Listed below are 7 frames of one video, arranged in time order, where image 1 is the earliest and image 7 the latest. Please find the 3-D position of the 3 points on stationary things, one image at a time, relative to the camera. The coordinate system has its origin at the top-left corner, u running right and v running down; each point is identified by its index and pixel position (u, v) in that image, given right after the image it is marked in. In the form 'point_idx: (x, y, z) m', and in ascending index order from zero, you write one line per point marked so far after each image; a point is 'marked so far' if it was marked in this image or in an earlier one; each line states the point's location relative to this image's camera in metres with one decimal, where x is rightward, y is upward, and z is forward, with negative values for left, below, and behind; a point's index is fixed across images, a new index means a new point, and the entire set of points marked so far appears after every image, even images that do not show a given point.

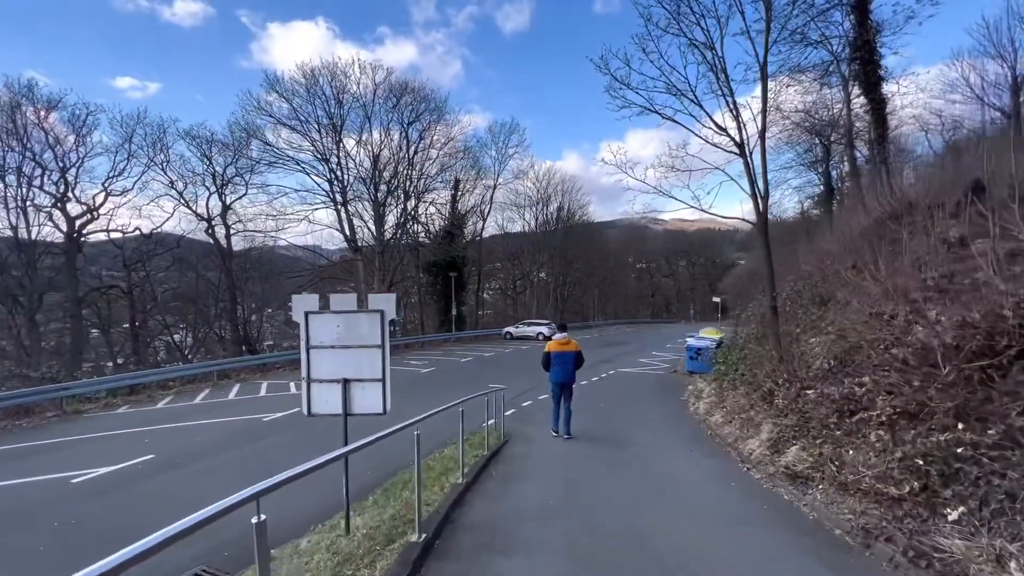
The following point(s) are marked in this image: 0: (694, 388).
0: (+7.6, -4.2, +19.5) m
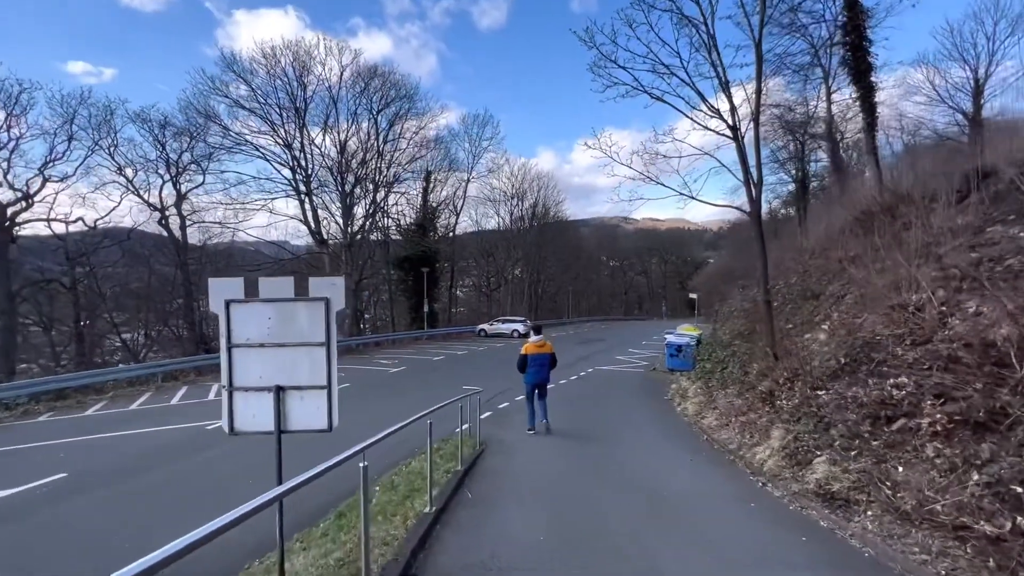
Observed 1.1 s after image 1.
0: (+6.6, -4.0, +18.6) m
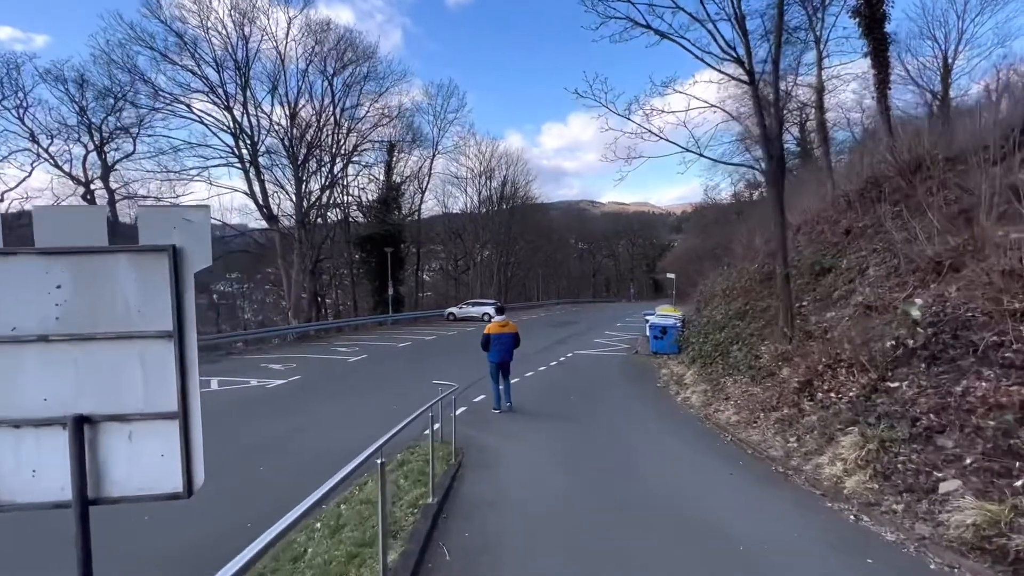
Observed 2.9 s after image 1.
0: (+5.7, -3.1, +17.0) m
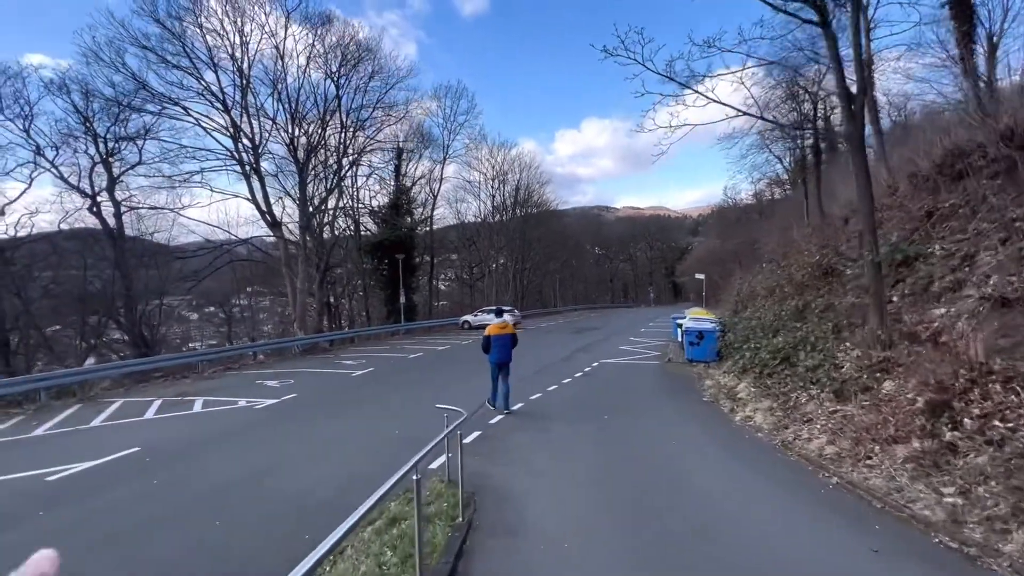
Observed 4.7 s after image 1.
0: (+6.4, -3.0, +14.6) m
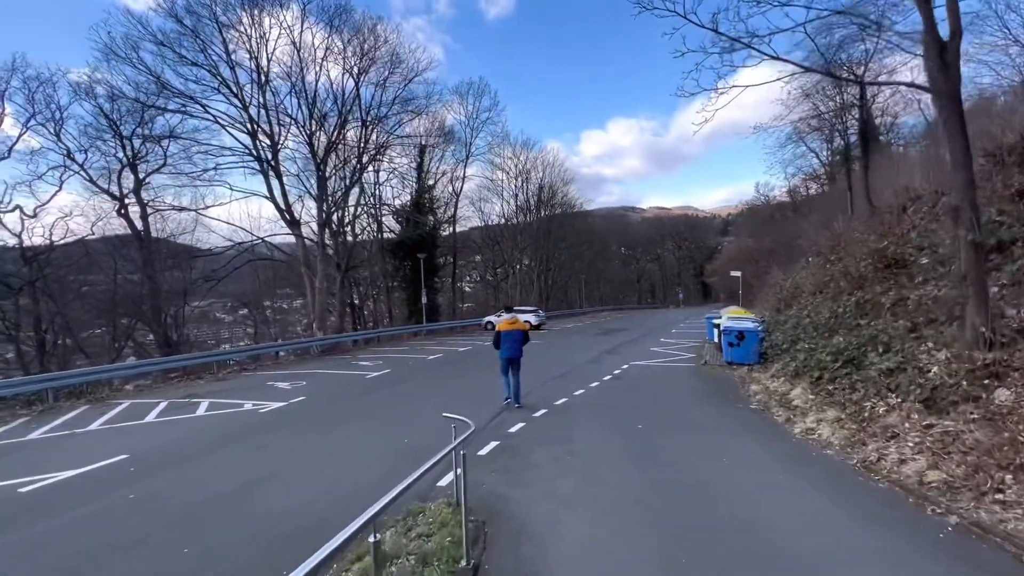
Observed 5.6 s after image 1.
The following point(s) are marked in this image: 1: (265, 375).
0: (+7.0, -2.8, +13.0) m
1: (-10.2, -3.6, +19.4) m
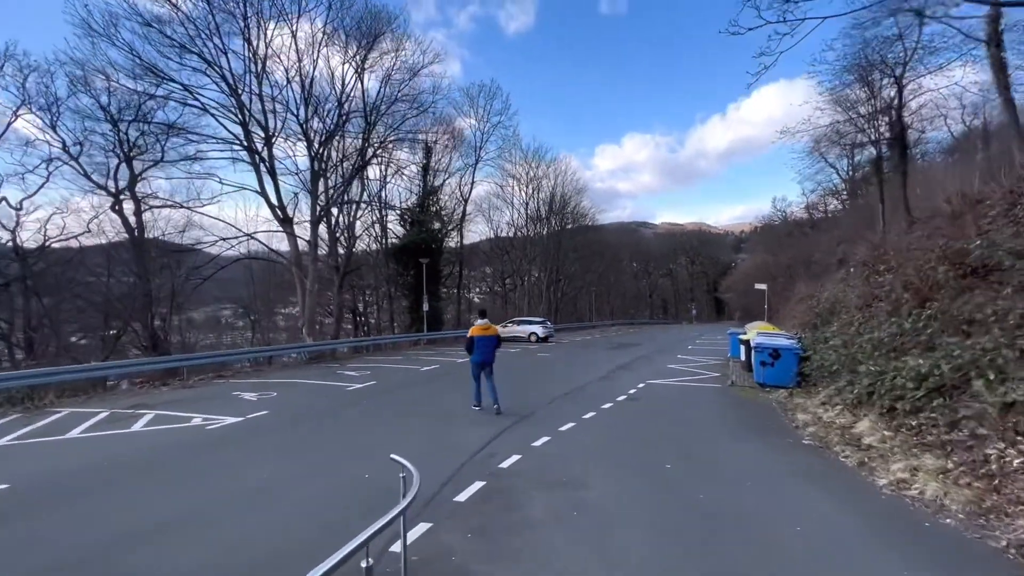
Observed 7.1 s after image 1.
0: (+6.9, -3.0, +10.6) m
1: (-10.2, -3.5, +17.3) m
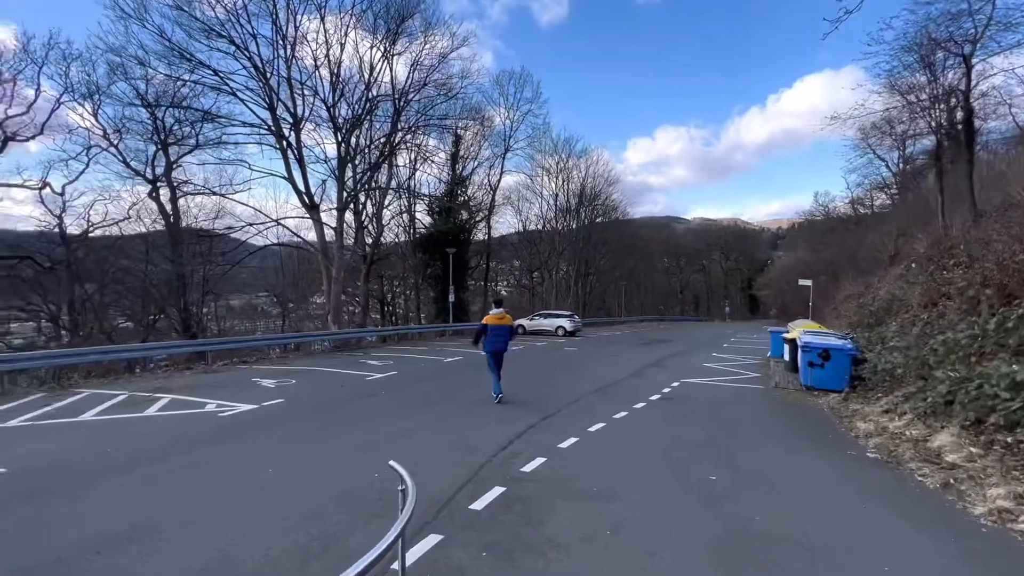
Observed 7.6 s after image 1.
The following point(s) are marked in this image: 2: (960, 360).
0: (+7.4, -2.9, +9.3) m
1: (-9.3, -3.0, +17.1) m
2: (+9.3, -1.4, +9.8) m
